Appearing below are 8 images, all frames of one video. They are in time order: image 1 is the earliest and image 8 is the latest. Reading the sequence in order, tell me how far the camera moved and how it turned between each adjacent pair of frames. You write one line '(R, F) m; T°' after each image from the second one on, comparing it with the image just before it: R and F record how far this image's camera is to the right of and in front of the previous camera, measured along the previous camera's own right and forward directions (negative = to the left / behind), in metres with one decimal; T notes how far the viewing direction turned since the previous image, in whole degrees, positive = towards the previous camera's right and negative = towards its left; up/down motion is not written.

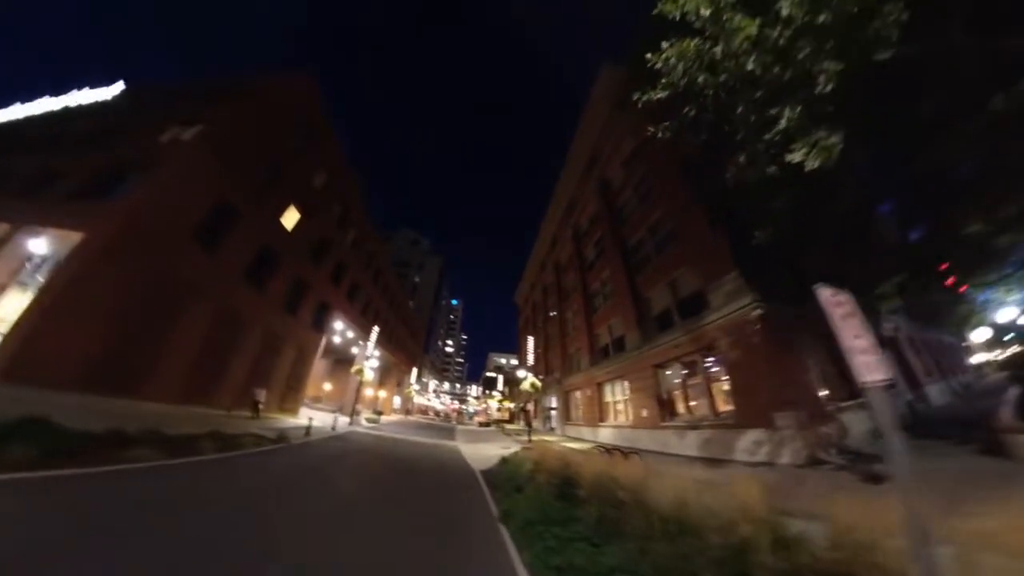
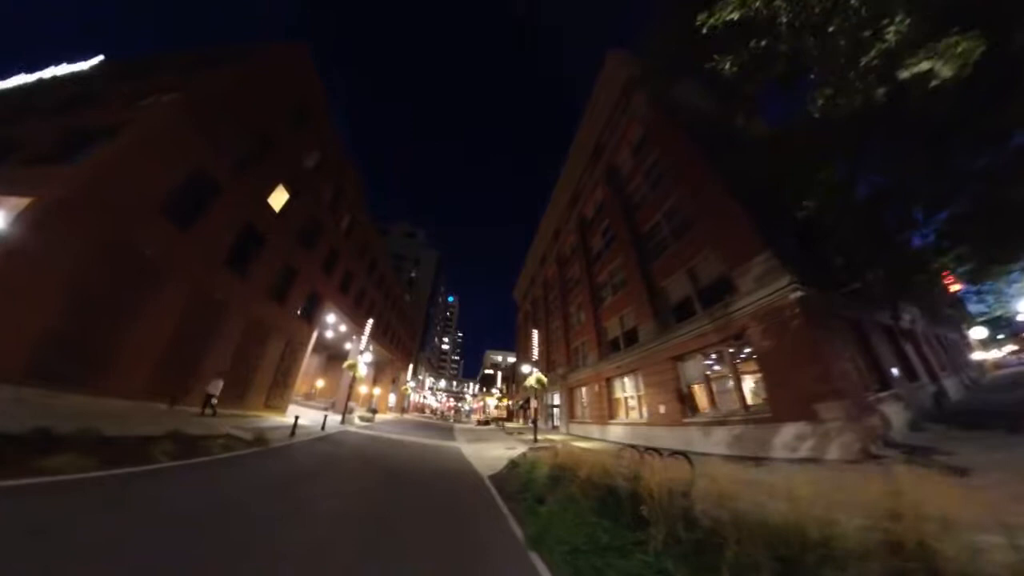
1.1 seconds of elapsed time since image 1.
(-0.9, +1.5) m; +1°
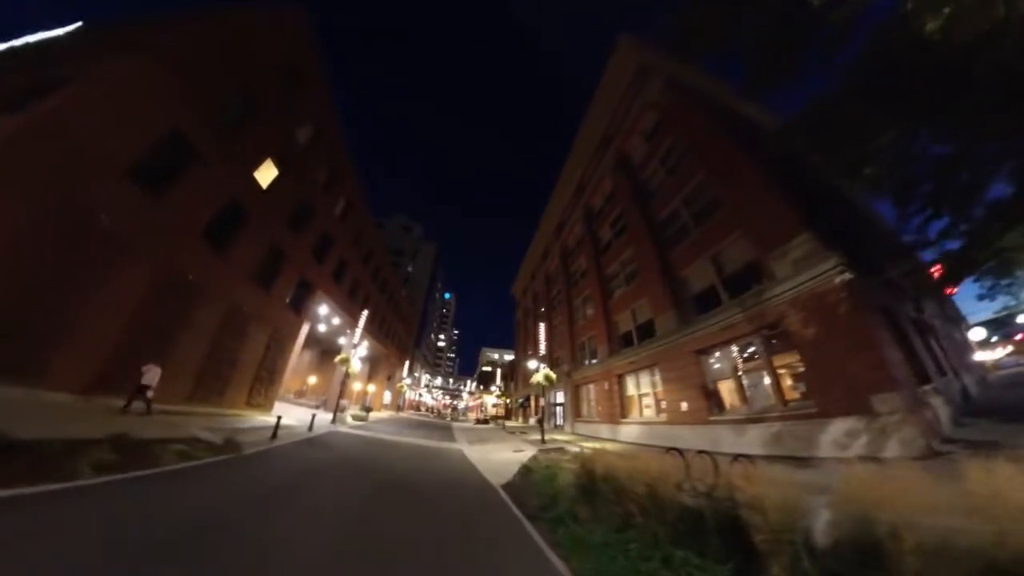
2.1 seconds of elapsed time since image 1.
(-1.0, +1.5) m; +1°
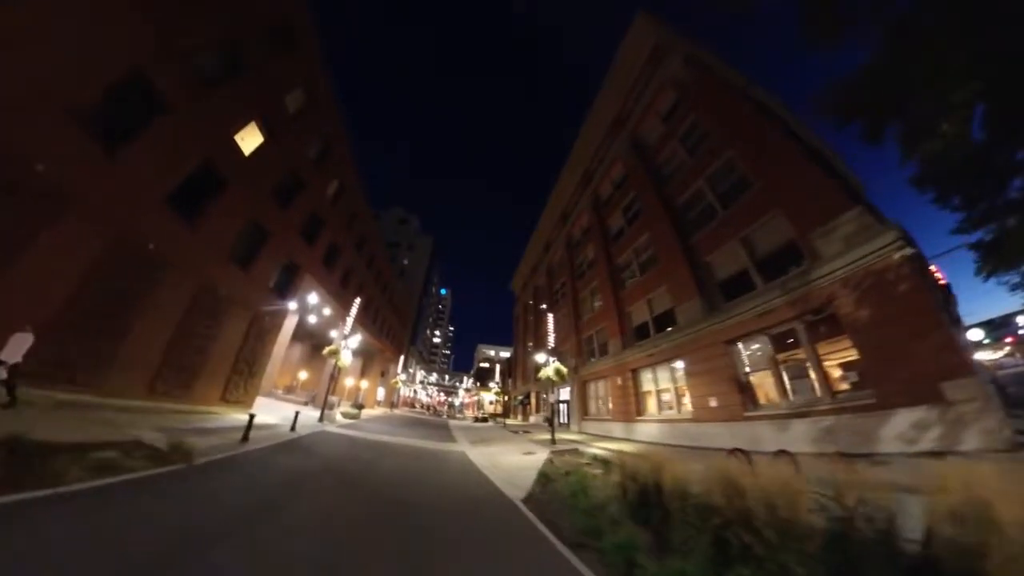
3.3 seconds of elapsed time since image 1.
(-1.1, +1.7) m; +1°
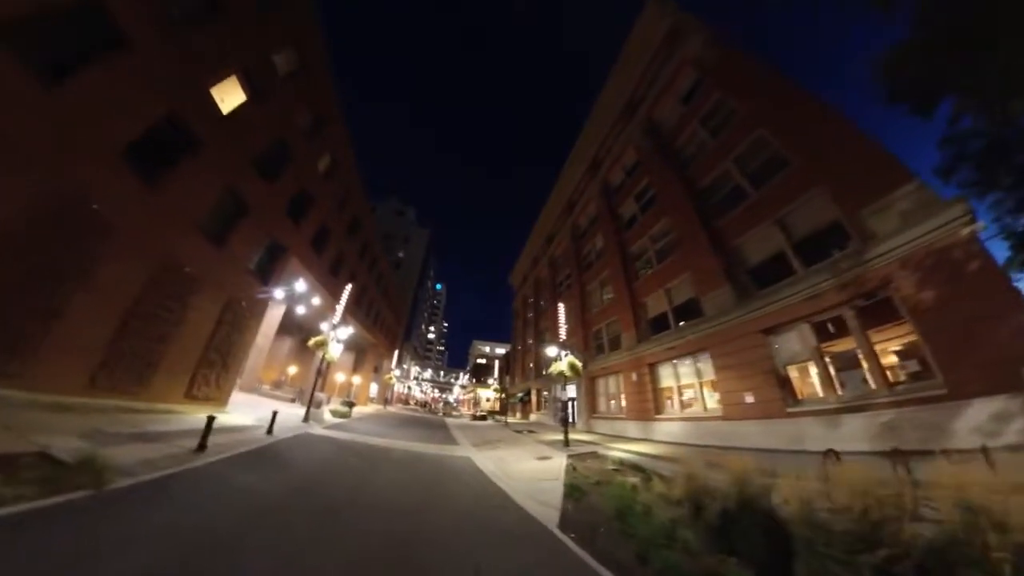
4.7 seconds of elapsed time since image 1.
(-1.2, +1.7) m; +1°
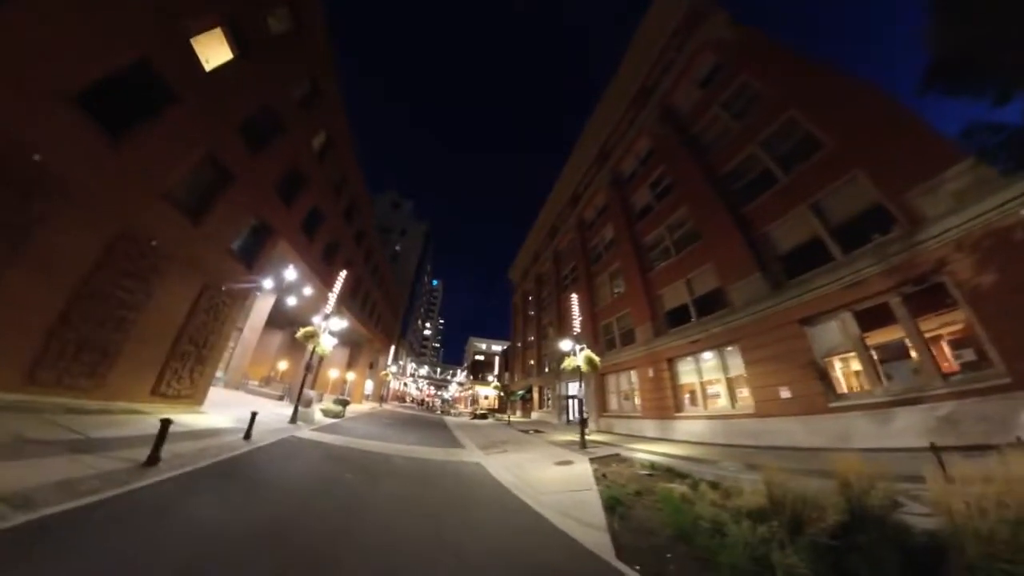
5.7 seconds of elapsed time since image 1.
(-1.2, +1.4) m; +1°
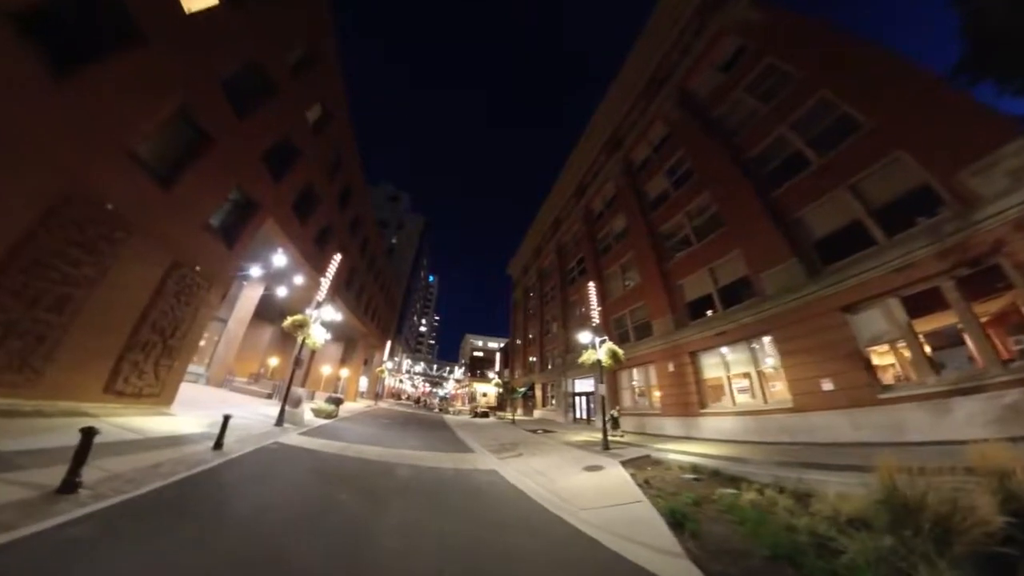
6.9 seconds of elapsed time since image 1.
(-1.4, +1.5) m; +1°
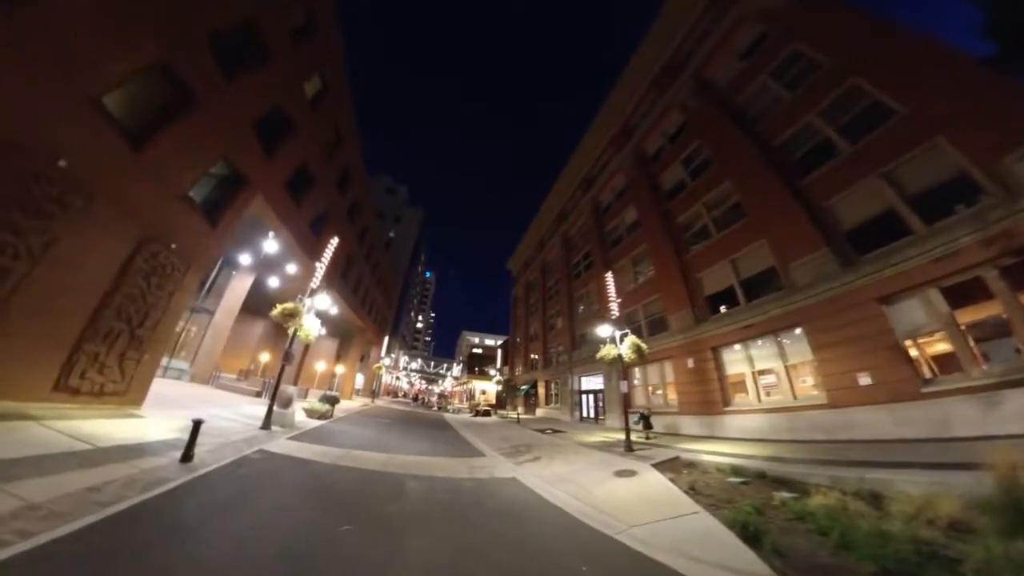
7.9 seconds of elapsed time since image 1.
(-1.3, +1.1) m; +1°
